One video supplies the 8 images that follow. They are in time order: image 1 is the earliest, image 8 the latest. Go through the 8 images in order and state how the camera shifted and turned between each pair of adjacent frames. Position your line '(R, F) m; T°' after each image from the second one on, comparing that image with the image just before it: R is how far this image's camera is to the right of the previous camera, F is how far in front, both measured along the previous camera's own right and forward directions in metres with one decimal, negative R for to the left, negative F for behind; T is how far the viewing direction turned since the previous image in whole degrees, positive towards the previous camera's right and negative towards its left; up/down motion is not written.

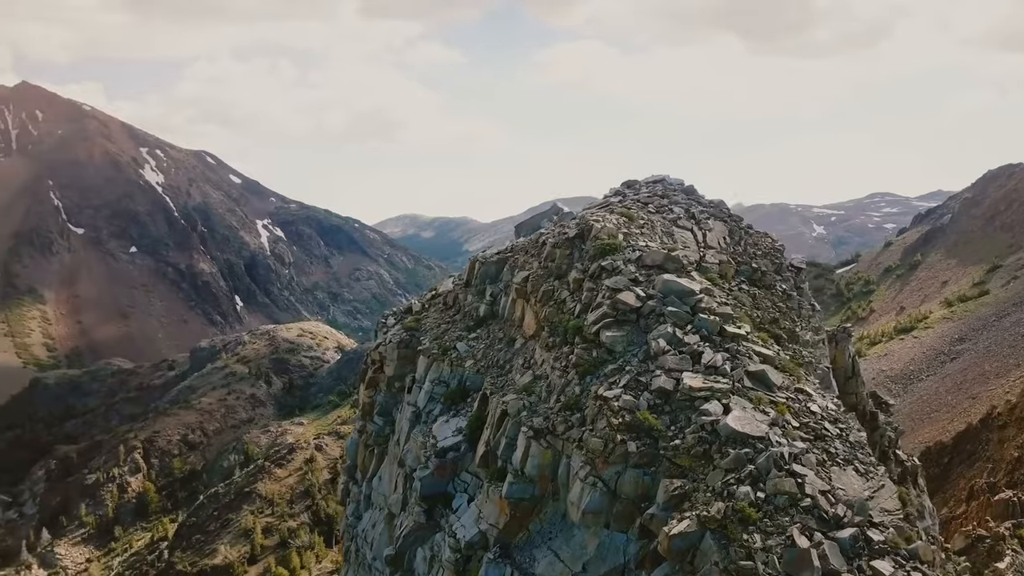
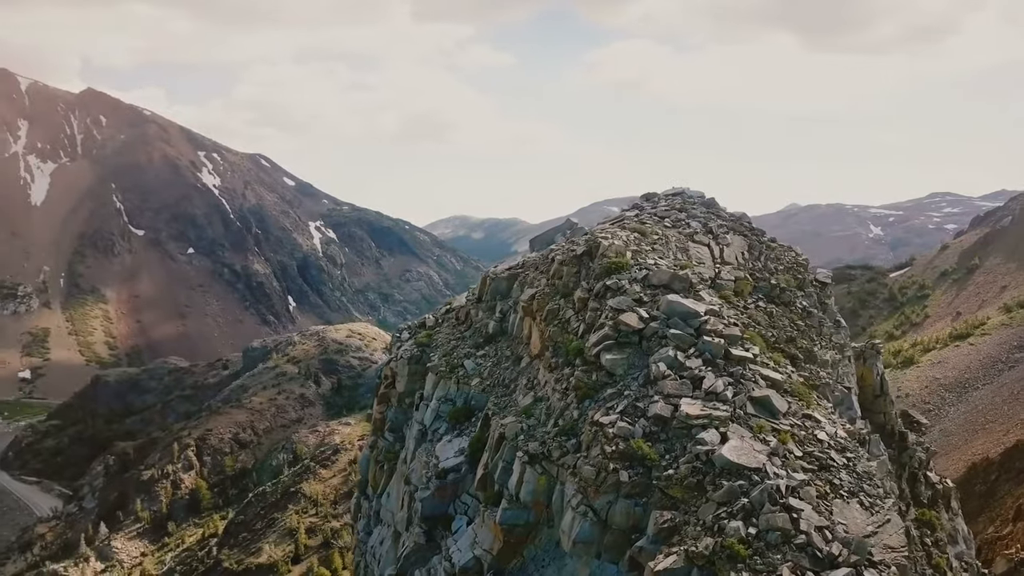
(+0.9, +0.2) m; -3°
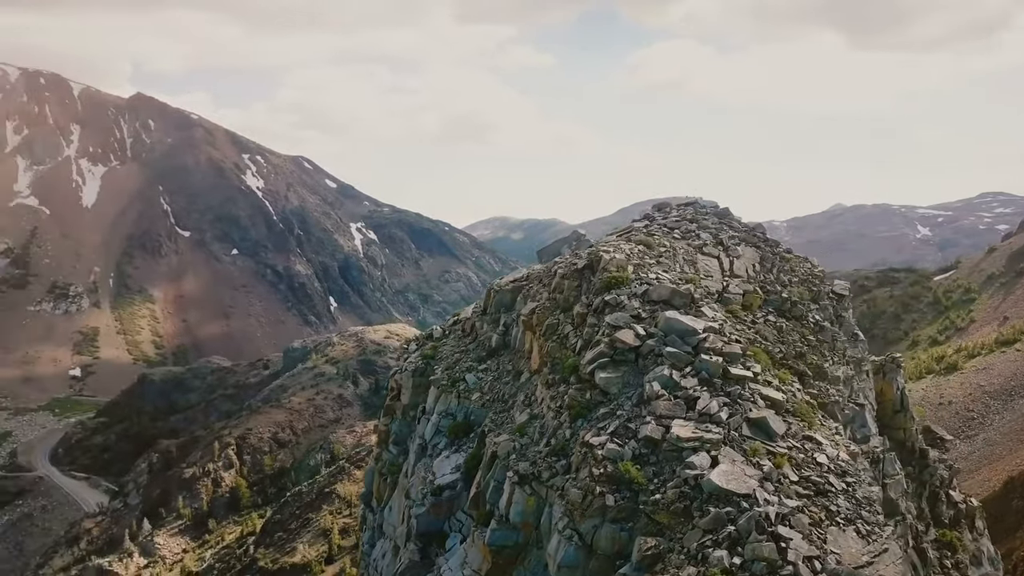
(+0.8, +0.2) m; -3°
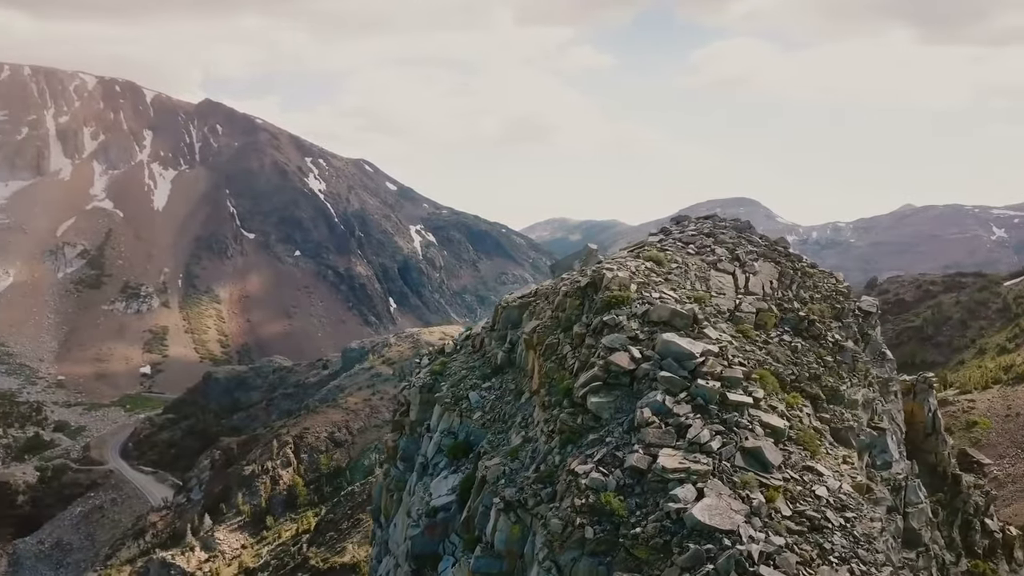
(+1.1, +0.3) m; -4°
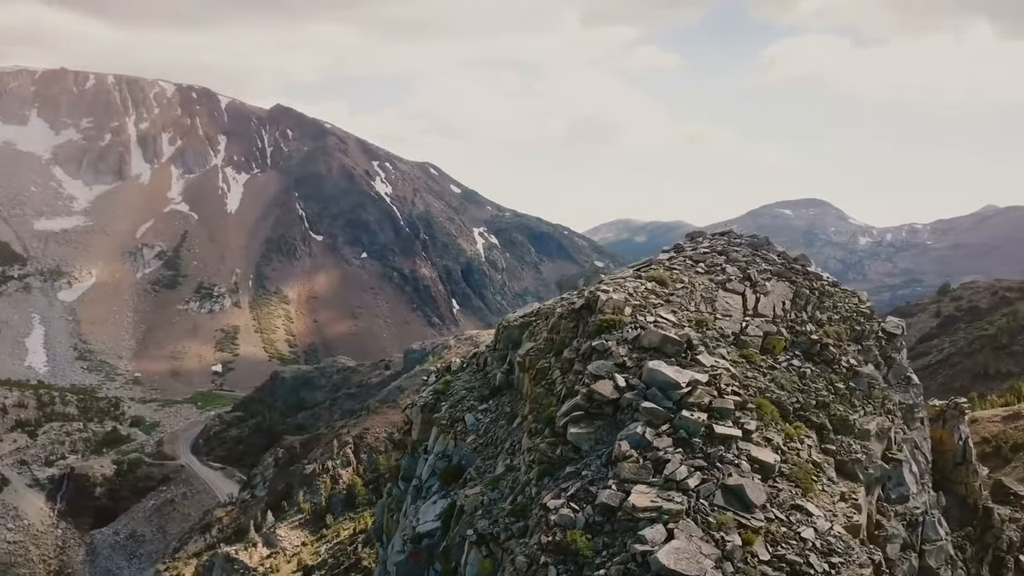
(+1.3, +0.4) m; -4°
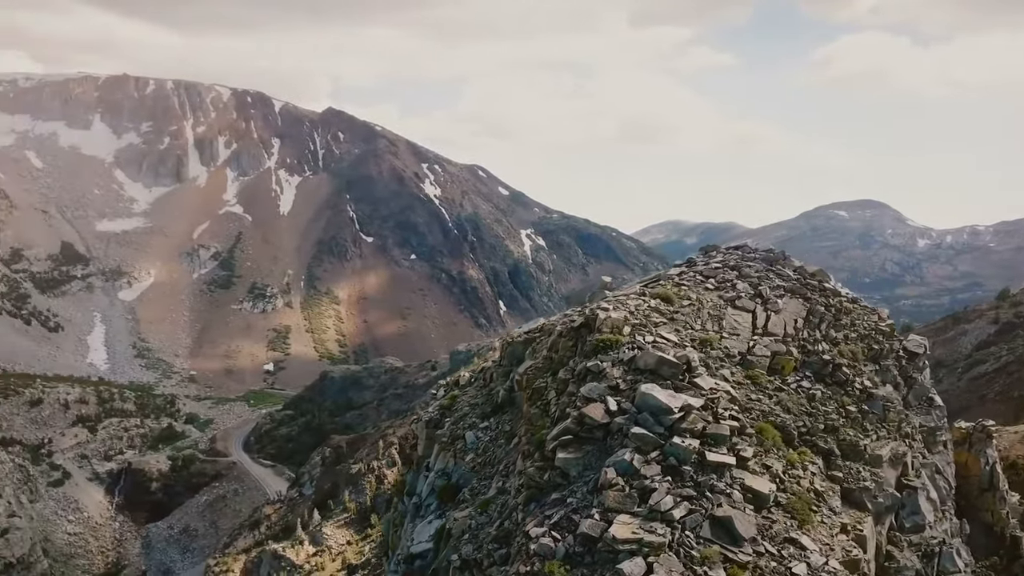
(+0.9, +0.3) m; -3°
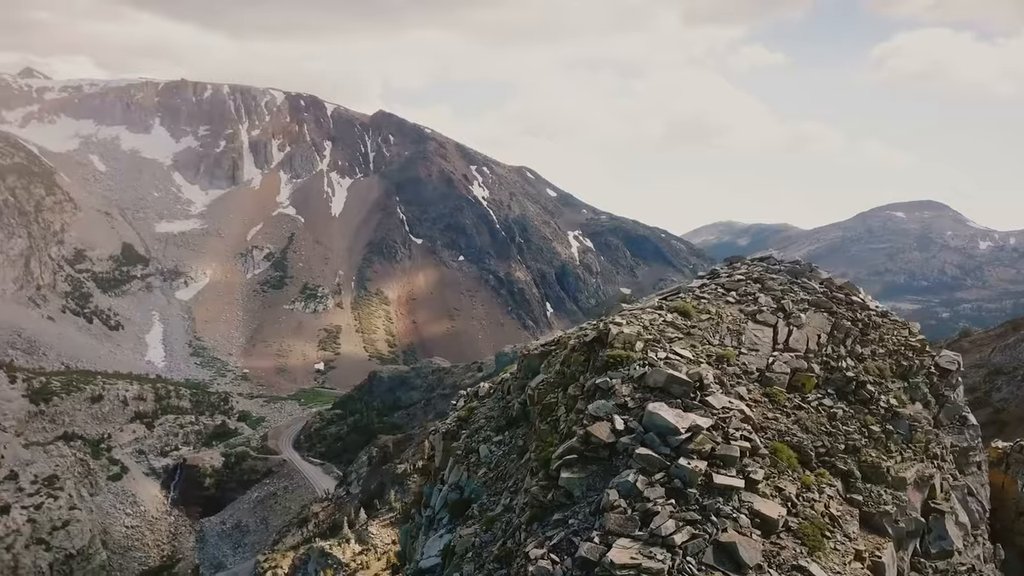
(+0.7, +0.2) m; -3°
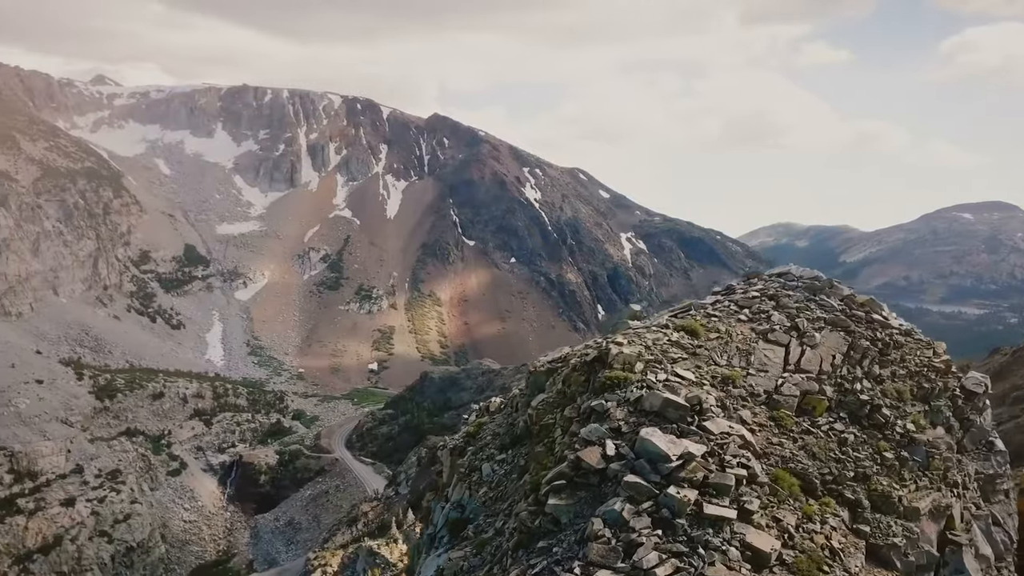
(+1.0, +0.2) m; -4°
